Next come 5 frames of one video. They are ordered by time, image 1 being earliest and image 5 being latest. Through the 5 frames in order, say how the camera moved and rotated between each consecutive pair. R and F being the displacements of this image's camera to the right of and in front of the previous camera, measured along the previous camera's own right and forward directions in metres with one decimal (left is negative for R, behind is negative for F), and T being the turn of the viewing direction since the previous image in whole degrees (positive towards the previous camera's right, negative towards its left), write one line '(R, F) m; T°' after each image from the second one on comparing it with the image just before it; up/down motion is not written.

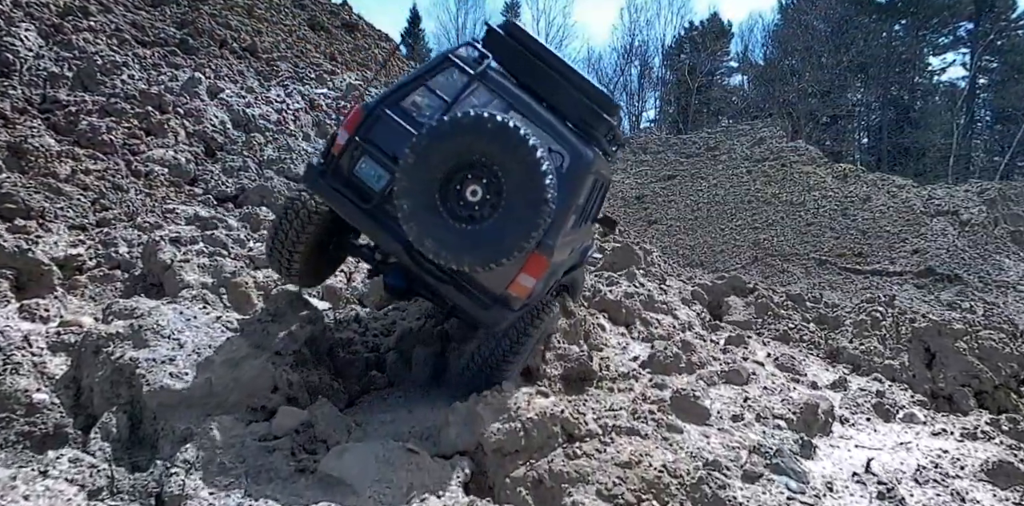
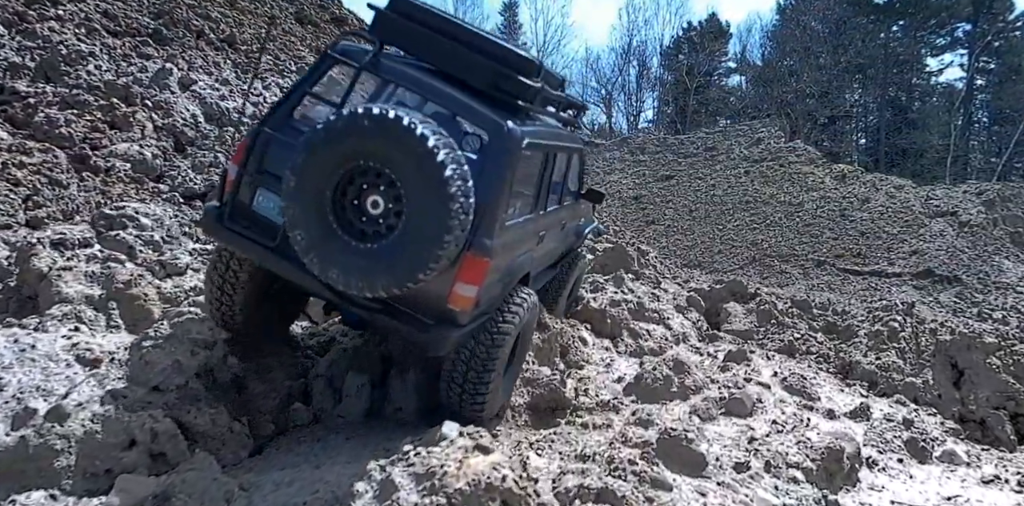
(+0.2, +0.7) m; 0°
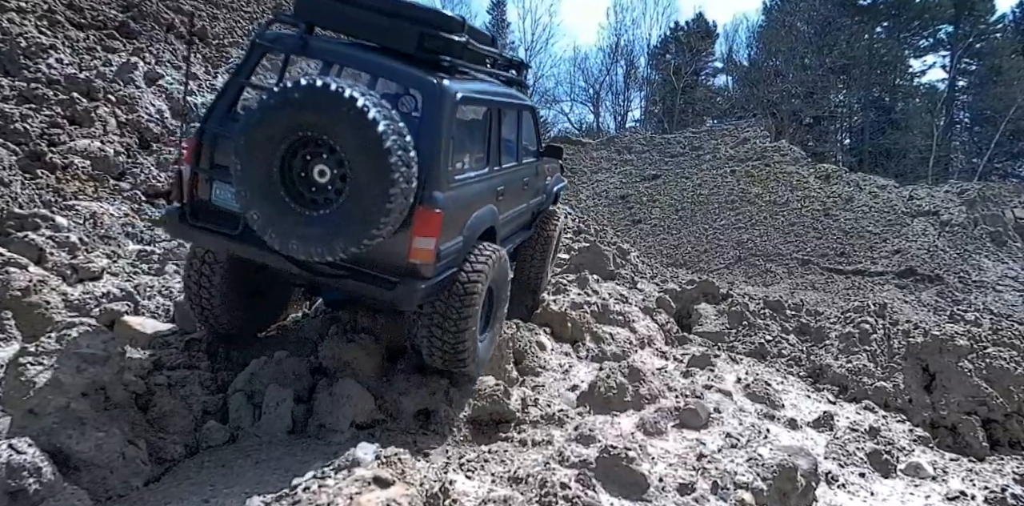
(+0.3, +0.2) m; +1°
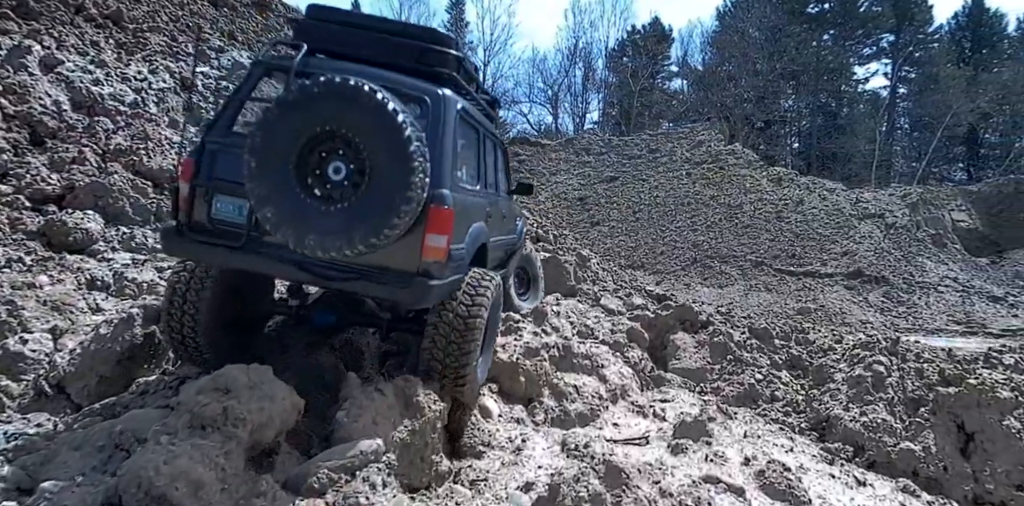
(+0.1, +1.2) m; +4°
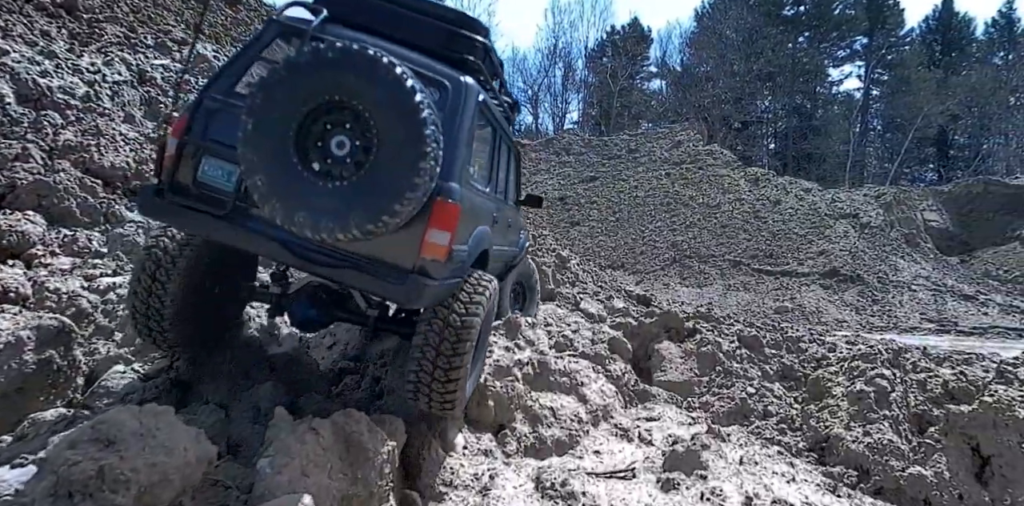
(+0.1, +0.5) m; +2°
